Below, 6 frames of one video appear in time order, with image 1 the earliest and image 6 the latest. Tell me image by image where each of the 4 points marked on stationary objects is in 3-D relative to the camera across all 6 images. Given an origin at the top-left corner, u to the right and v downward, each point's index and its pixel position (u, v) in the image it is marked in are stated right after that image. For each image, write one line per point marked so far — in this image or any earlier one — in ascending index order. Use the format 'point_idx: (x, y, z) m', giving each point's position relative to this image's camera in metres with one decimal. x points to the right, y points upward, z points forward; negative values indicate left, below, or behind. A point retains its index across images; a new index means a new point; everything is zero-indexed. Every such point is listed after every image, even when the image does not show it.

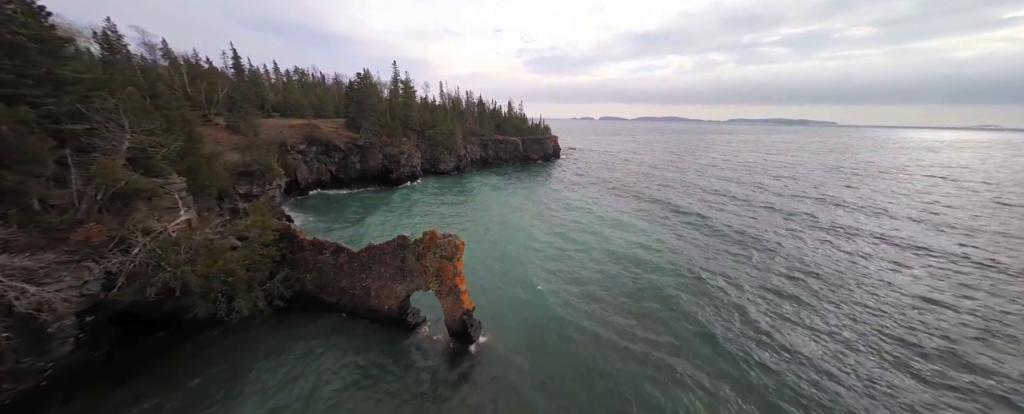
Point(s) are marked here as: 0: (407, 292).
0: (-5.0, -4.1, +14.1) m
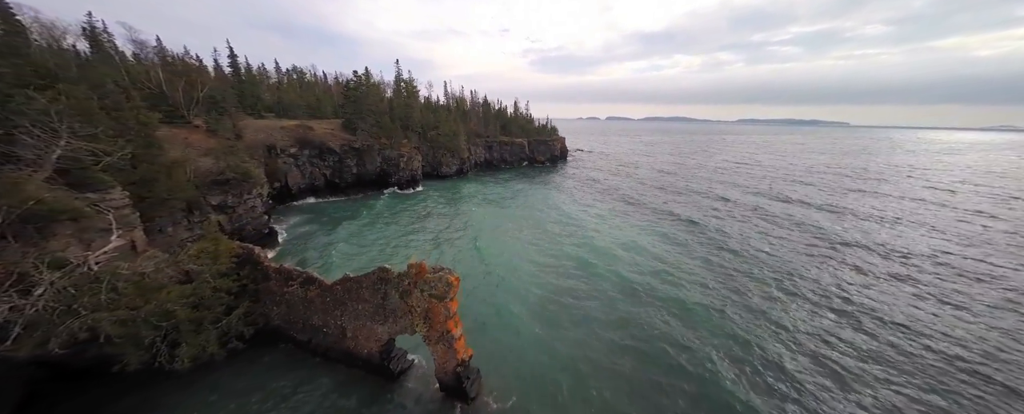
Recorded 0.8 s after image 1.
0: (-4.8, -5.0, +11.4) m
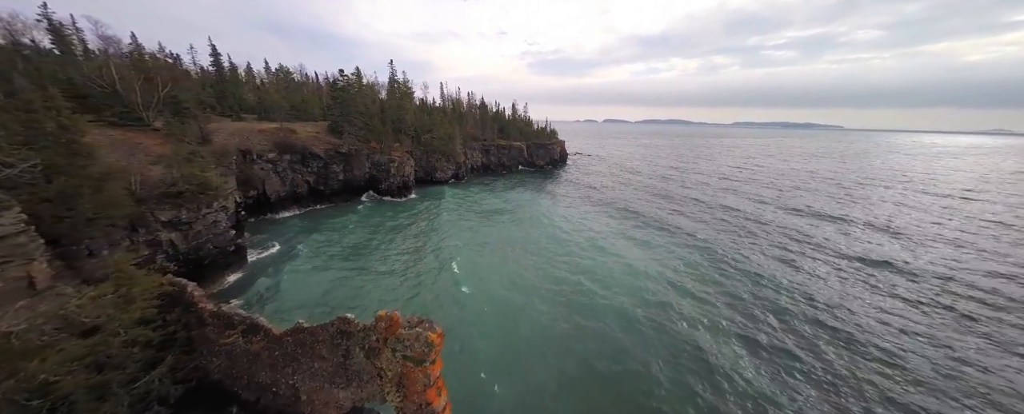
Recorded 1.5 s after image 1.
0: (-4.8, -5.9, +8.8) m
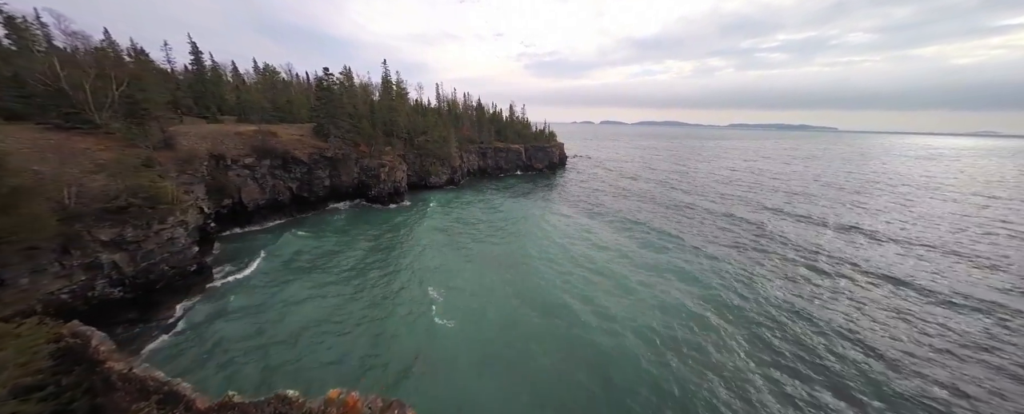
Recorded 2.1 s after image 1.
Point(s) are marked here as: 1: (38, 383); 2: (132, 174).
0: (-4.7, -6.6, +6.5) m
1: (-11.9, -4.4, +7.4) m
2: (-20.9, +2.0, +16.3) m
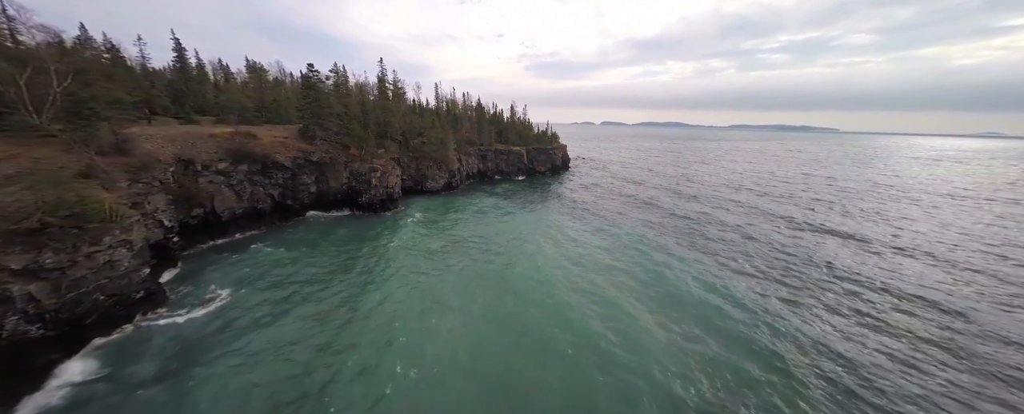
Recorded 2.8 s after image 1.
0: (-4.6, -7.5, +3.9) m
1: (-11.8, -5.2, +4.7) m
2: (-20.8, +1.2, +13.7) m
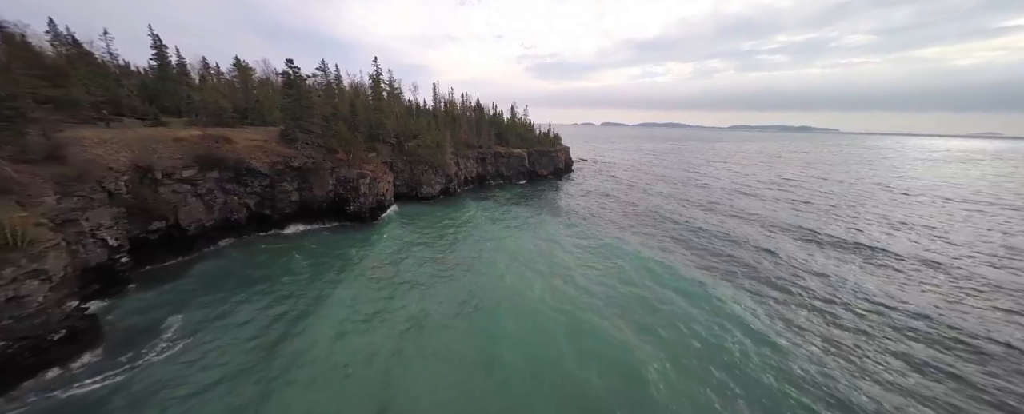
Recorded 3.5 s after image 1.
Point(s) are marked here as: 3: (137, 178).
0: (-4.4, -8.3, +1.1) m
1: (-11.6, -6.1, +1.9) m
2: (-20.6, +0.3, +11.0) m
3: (-25.2, +2.0, +19.6) m
